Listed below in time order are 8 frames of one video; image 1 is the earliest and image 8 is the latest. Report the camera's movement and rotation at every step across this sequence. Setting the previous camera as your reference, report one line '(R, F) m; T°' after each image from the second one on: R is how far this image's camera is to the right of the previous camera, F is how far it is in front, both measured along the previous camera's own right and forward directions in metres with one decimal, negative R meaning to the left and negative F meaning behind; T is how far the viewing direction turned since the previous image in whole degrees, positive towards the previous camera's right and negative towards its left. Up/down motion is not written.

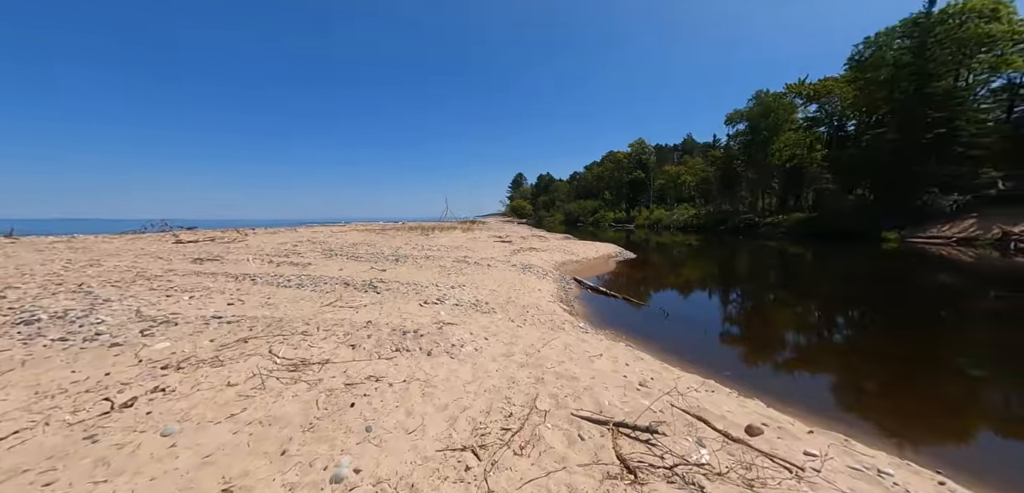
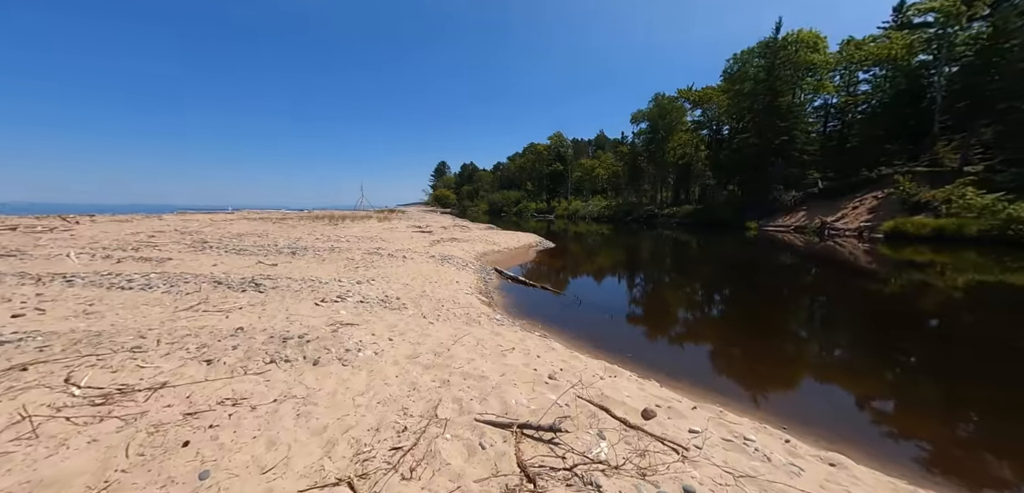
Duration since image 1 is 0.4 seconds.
(+0.2, +0.3) m; +12°
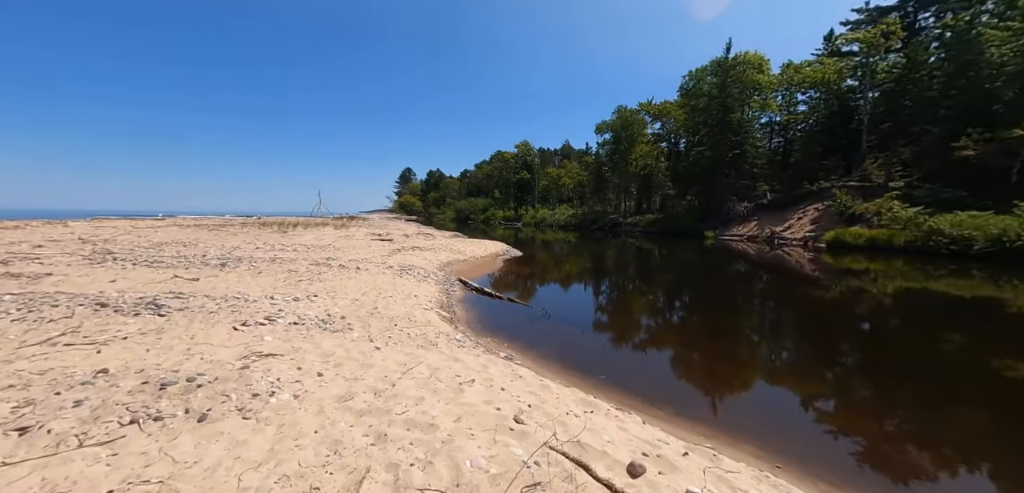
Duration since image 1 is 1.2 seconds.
(+0.1, +0.6) m; +5°
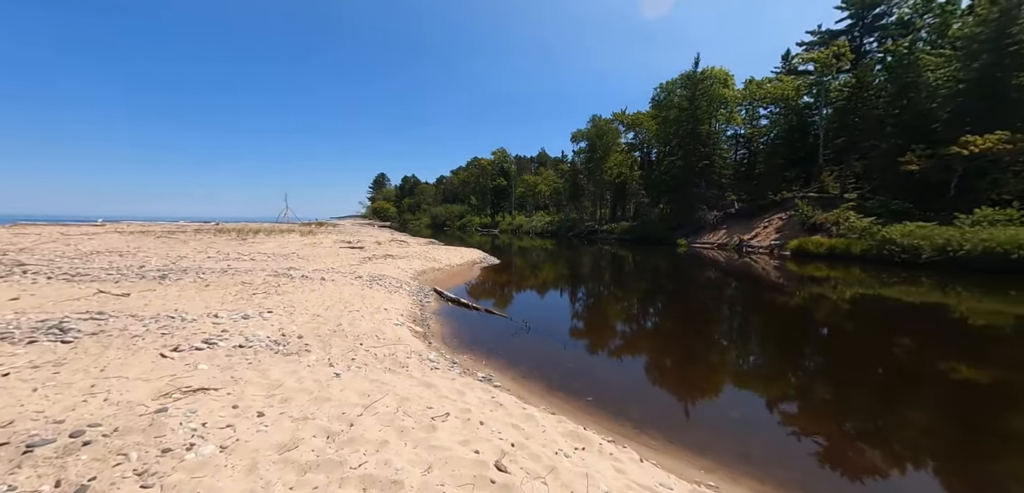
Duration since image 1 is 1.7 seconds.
(0.0, +0.4) m; +4°
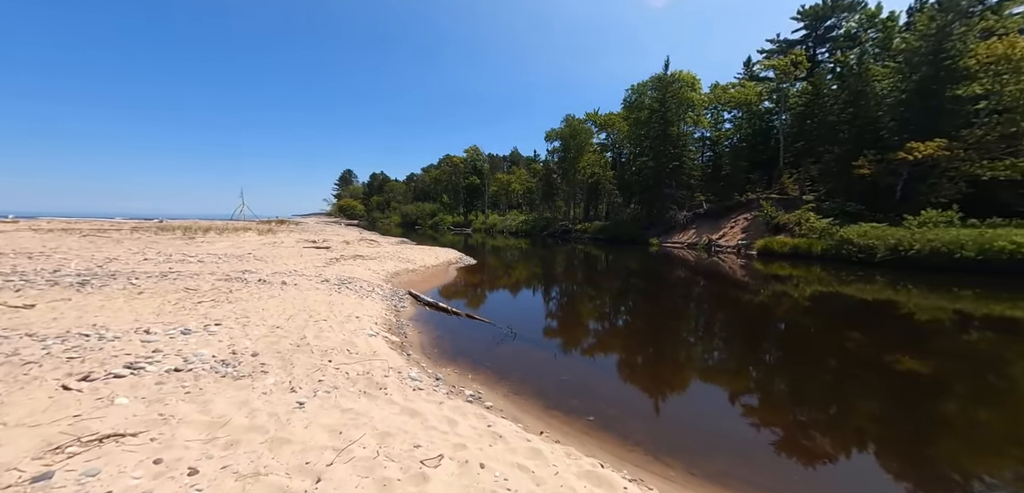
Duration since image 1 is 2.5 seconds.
(-0.3, +0.6) m; +4°
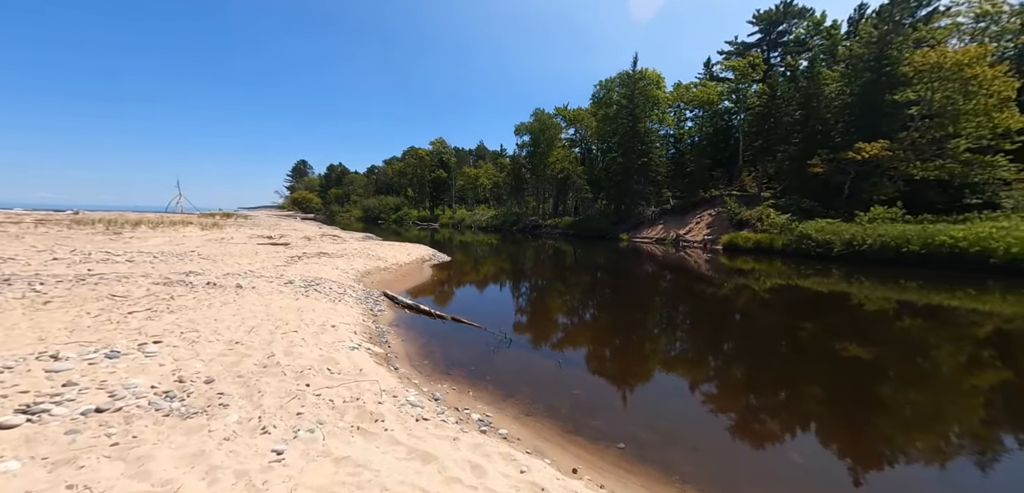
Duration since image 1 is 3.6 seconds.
(-0.6, +0.7) m; +5°
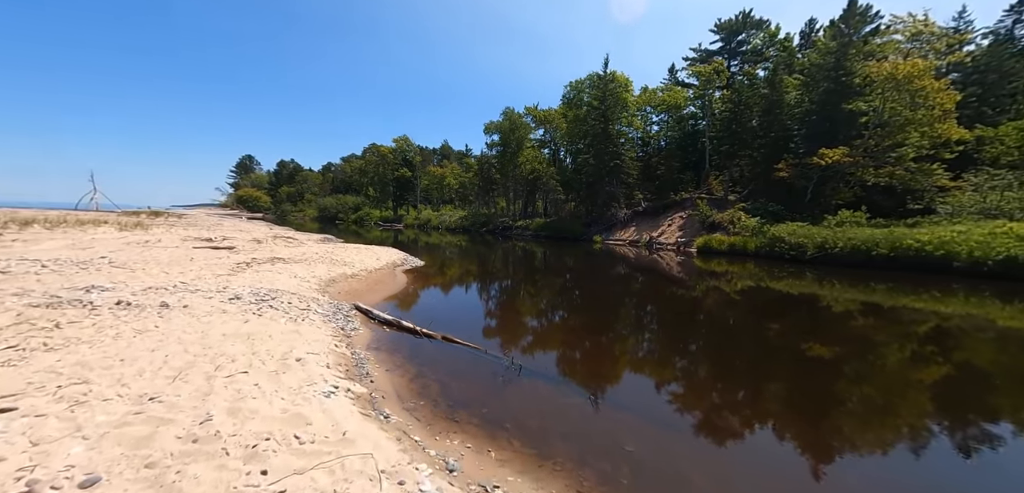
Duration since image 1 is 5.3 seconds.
(-0.9, +1.4) m; +6°
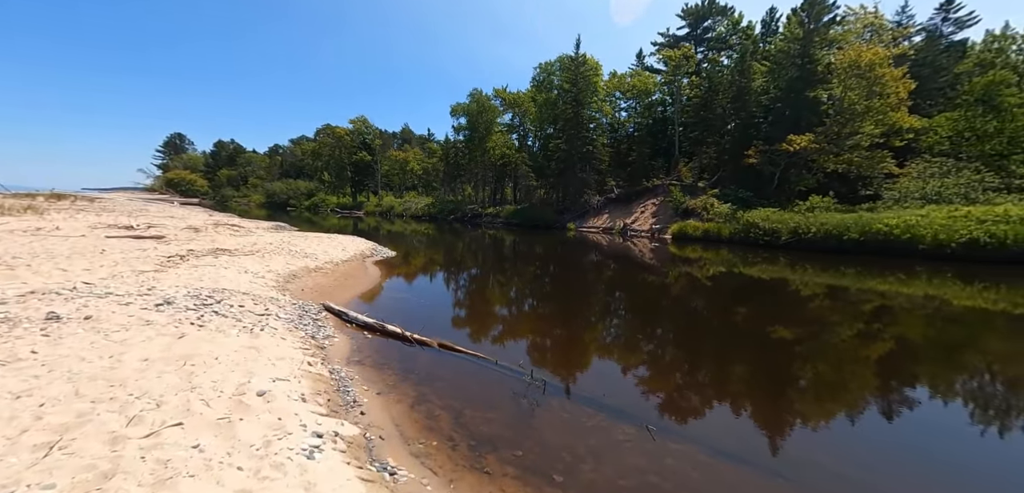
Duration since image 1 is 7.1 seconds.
(-0.9, +1.4) m; +6°
